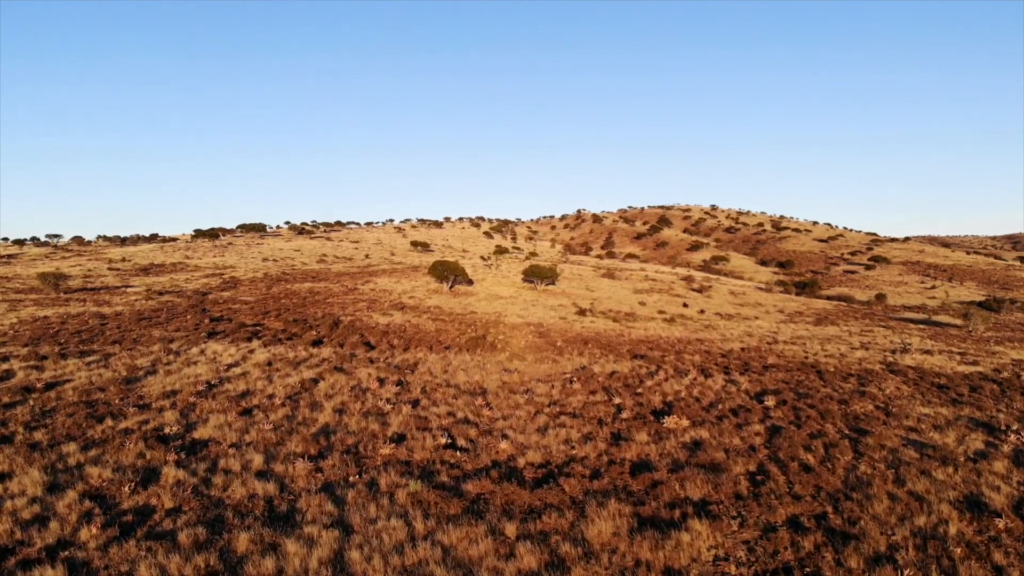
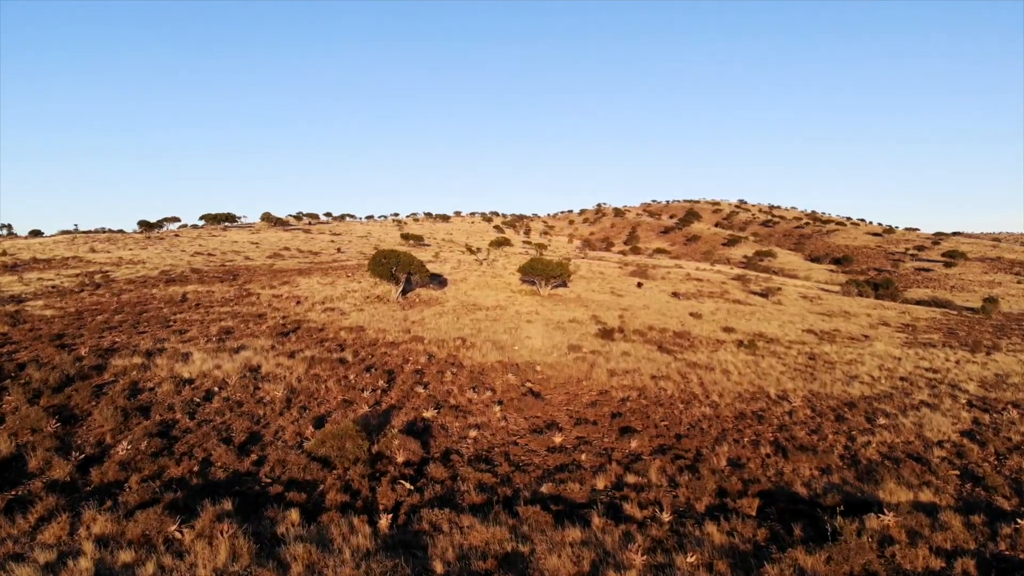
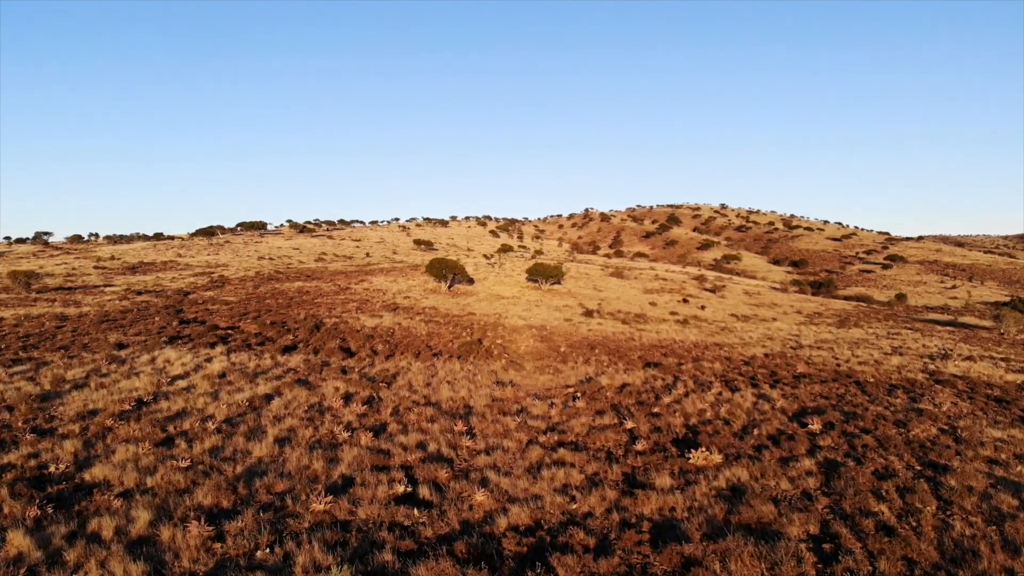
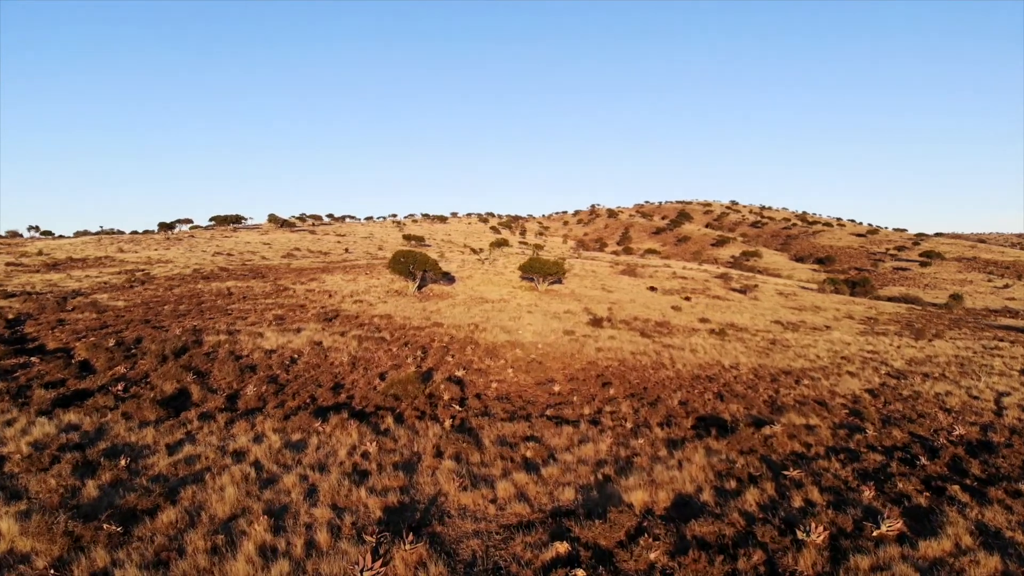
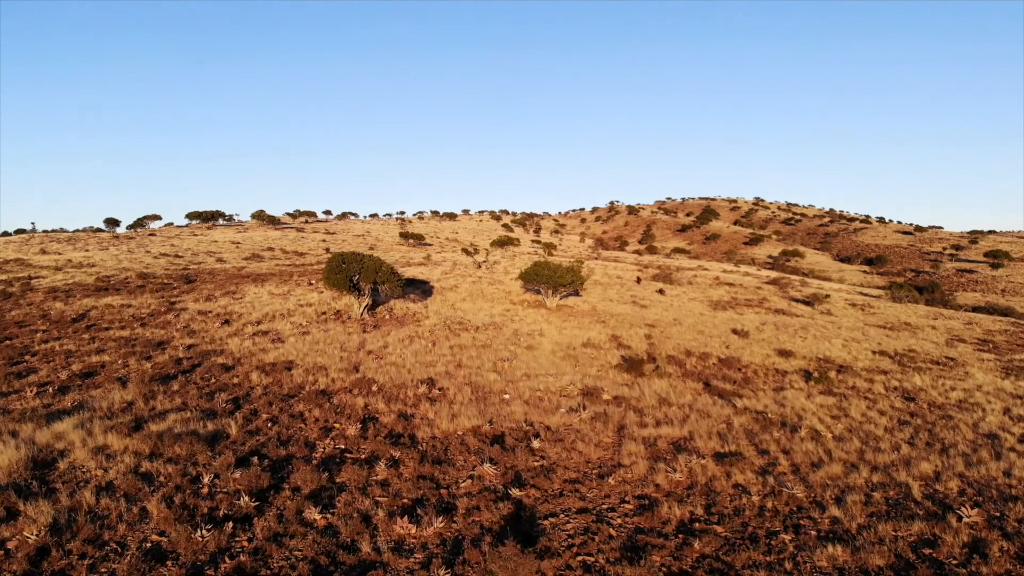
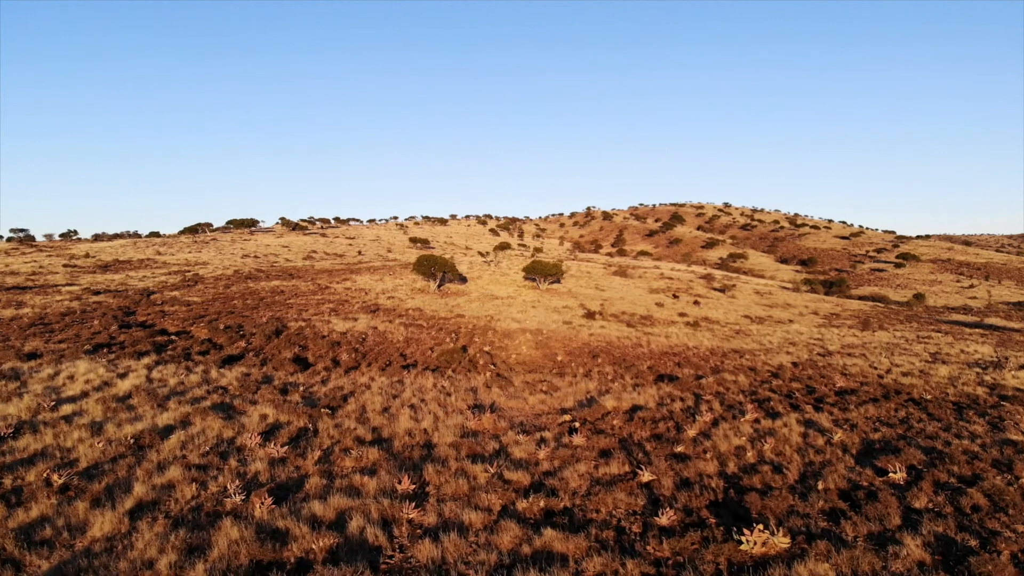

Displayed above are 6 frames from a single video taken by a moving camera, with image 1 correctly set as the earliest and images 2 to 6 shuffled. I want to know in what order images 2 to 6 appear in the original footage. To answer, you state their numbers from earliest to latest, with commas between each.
3, 6, 4, 2, 5
